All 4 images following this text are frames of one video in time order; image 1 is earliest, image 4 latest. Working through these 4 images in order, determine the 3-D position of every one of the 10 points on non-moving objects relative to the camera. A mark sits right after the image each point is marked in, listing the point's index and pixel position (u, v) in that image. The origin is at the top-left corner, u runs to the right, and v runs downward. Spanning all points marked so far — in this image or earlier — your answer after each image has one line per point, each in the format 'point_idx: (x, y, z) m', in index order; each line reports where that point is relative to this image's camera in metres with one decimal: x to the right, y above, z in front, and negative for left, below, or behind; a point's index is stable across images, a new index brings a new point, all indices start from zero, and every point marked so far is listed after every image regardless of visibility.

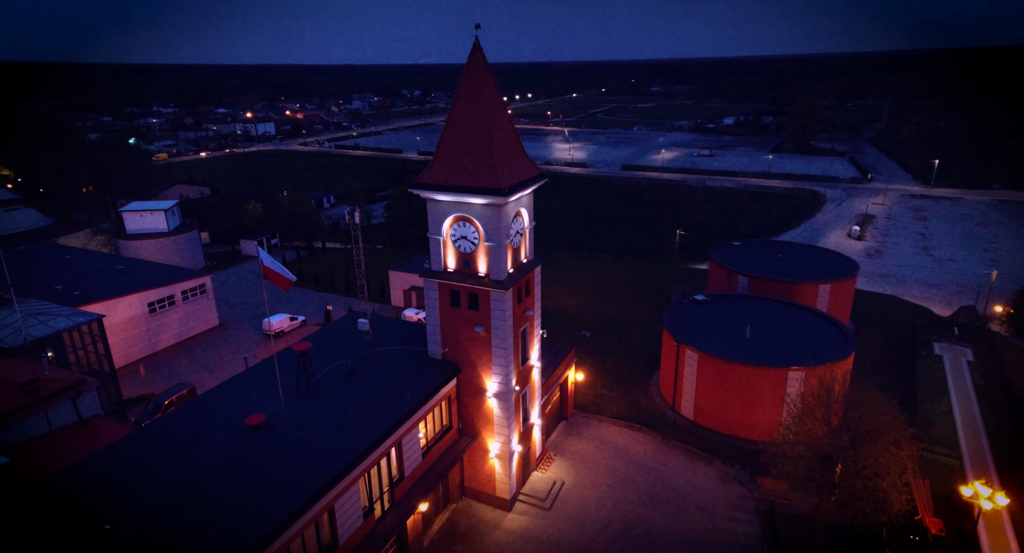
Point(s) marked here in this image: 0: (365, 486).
0: (-4.6, -6.5, +18.6) m
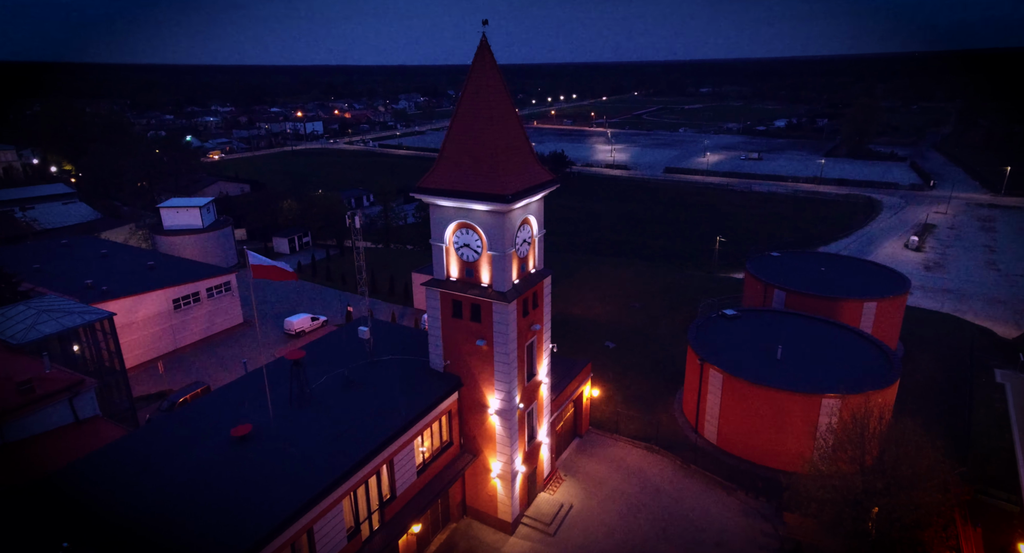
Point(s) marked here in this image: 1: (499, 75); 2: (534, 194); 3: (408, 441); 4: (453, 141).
0: (-4.8, -6.7, +17.7) m
1: (-0.4, +6.4, +19.4) m
2: (+0.7, +2.7, +19.9) m
3: (-3.3, -5.3, +19.5) m
4: (-1.9, +4.4, +19.8) m
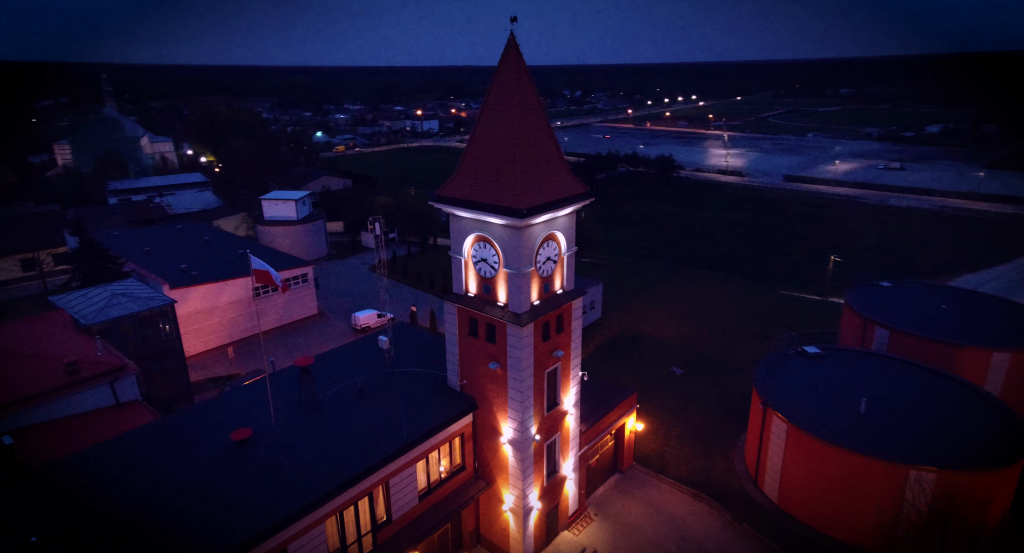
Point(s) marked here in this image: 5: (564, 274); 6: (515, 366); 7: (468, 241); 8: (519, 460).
0: (-5.0, -7.0, +17.0) m
1: (+0.4, +5.8, +17.8) m
2: (+1.4, +2.0, +18.1) m
3: (-3.1, -5.7, +18.5) m
4: (-1.1, +3.9, +18.4) m
5: (+1.7, +0.1, +19.5) m
6: (+0.1, -2.7, +18.4) m
7: (-1.4, +1.1, +18.8) m
8: (+0.2, -5.8, +19.3) m
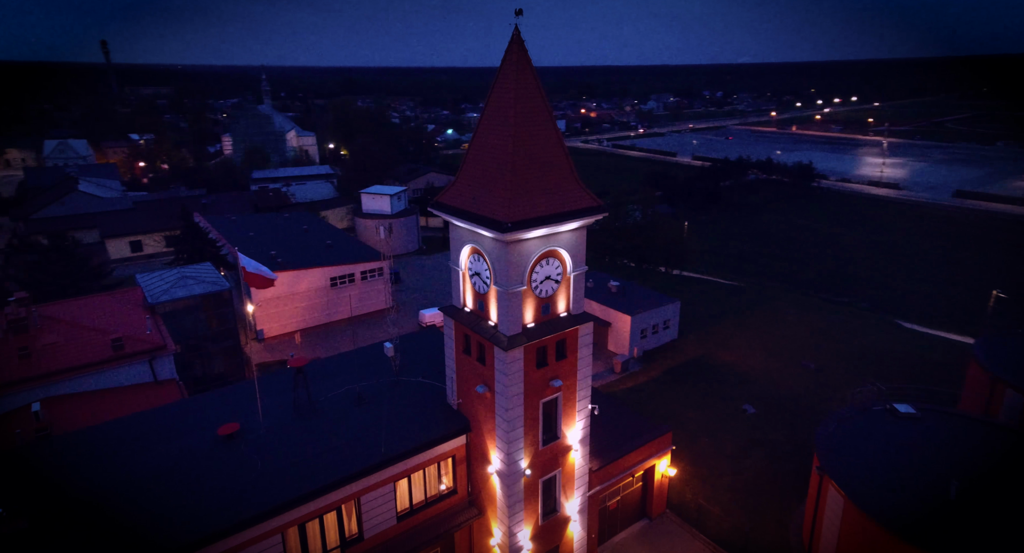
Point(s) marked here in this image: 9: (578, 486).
0: (-5.8, -7.1, +16.5) m
1: (+0.5, +5.3, +16.0) m
2: (+1.2, +1.5, +16.1) m
3: (-3.7, -5.9, +17.5) m
4: (-1.0, +3.5, +17.0) m
5: (+1.7, -0.5, +17.4) m
6: (-0.3, -3.2, +16.8) m
7: (-1.4, +0.7, +17.4) m
8: (-0.2, -6.3, +17.6) m
9: (+2.1, -6.7, +19.3) m
